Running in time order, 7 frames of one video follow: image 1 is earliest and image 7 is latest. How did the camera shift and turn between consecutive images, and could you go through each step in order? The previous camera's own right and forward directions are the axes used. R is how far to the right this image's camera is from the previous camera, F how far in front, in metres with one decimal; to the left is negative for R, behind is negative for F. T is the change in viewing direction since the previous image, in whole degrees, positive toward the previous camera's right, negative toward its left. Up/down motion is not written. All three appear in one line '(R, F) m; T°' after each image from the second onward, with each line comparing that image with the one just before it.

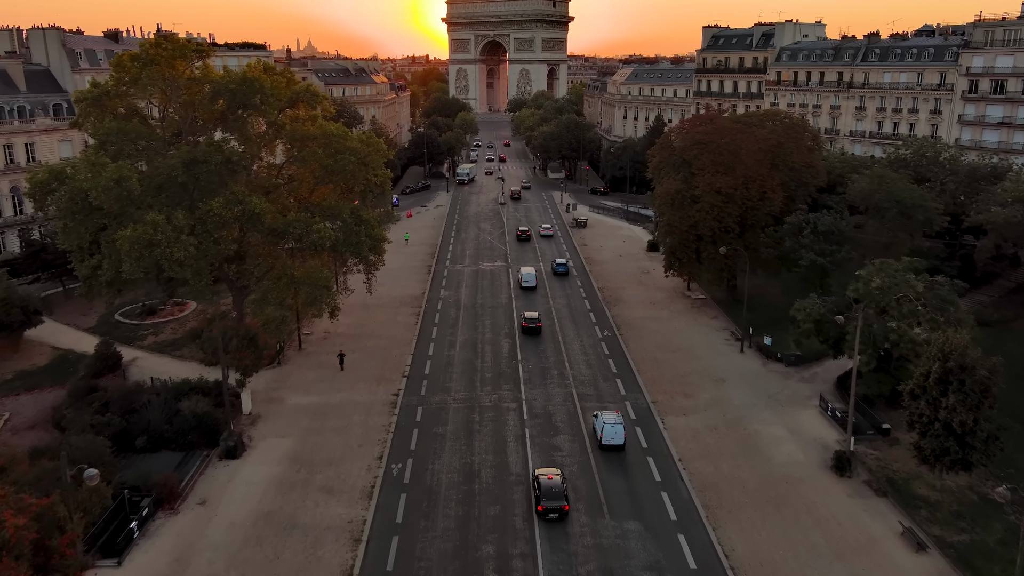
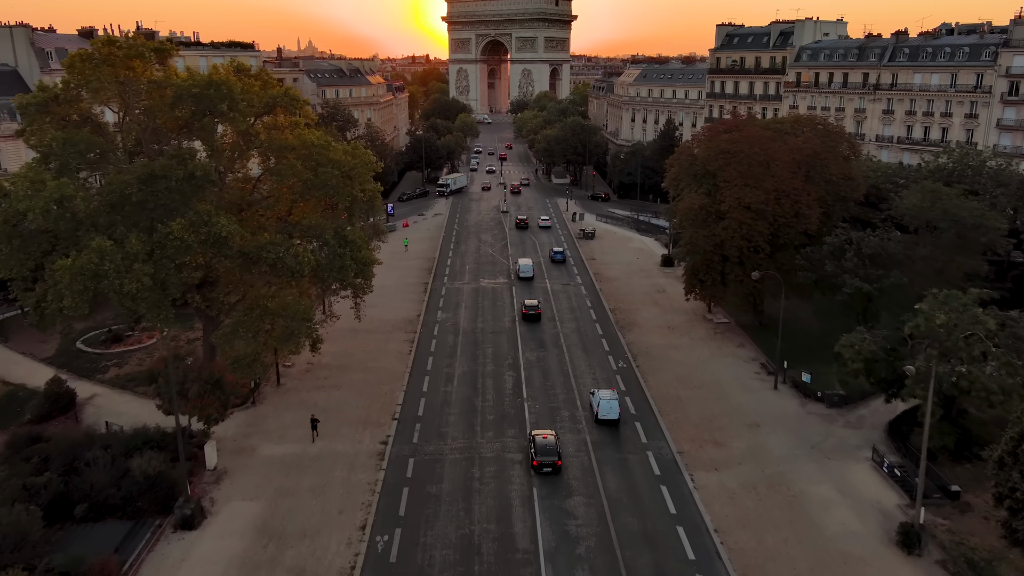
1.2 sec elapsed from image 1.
(-0.1, +5.2) m; 0°
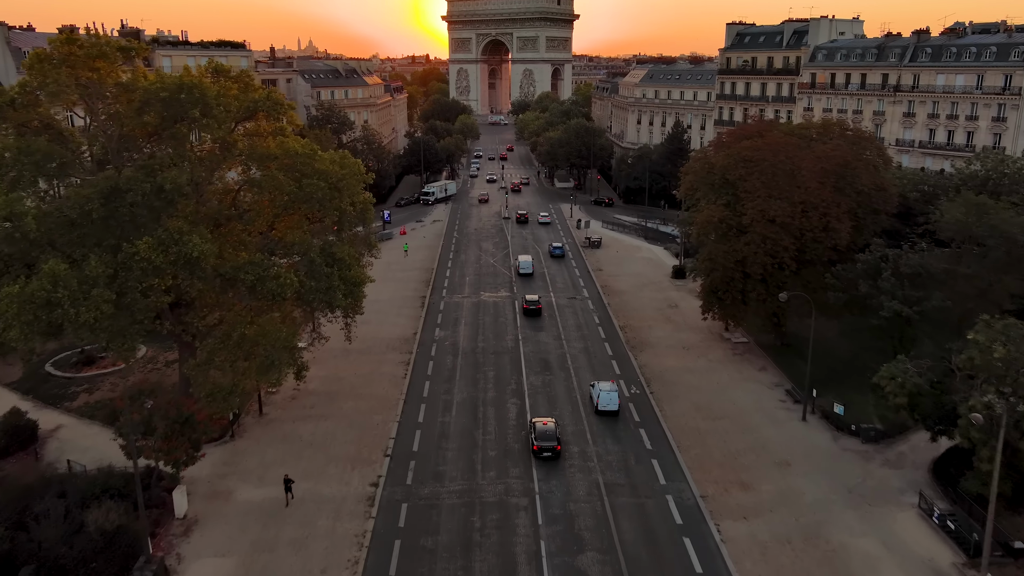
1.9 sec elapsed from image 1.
(-0.1, +3.5) m; 0°
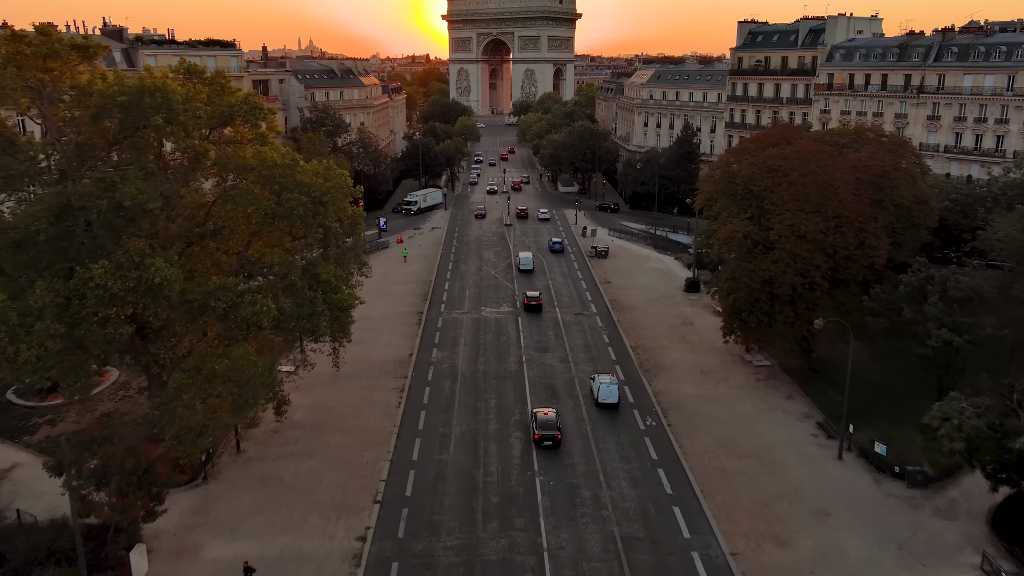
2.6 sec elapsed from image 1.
(-0.1, +3.7) m; 0°
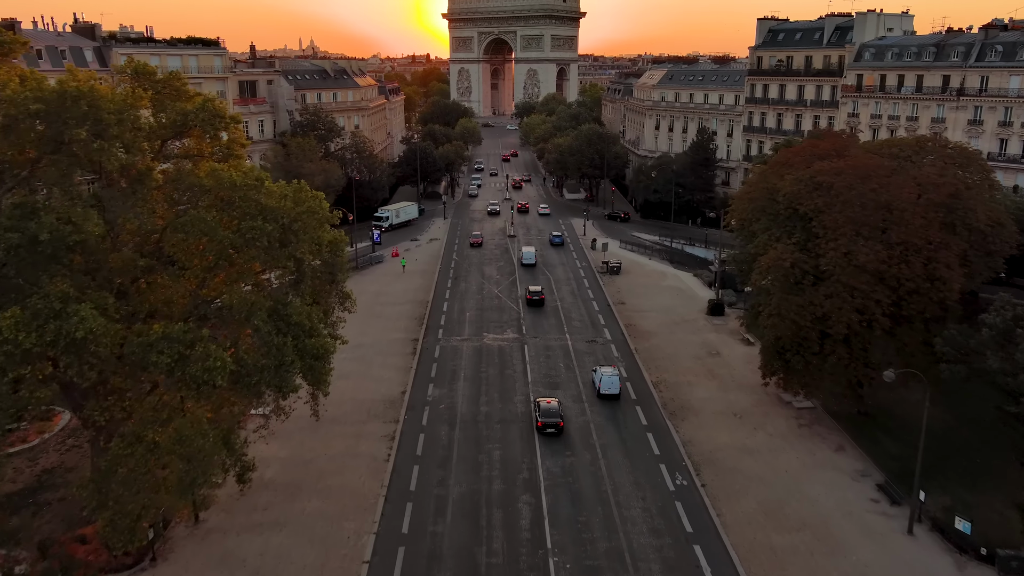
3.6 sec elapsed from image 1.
(-0.2, +5.4) m; 0°
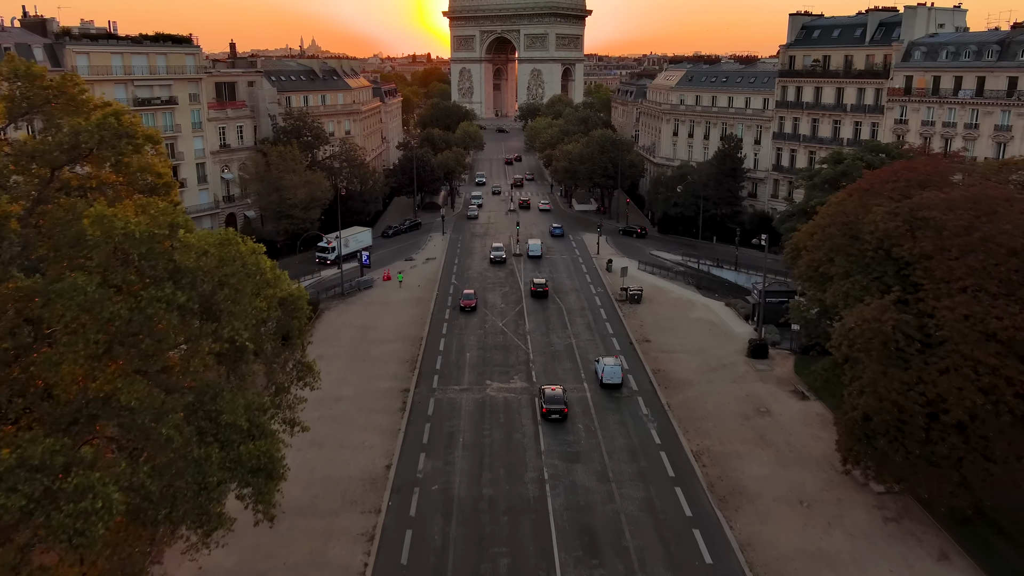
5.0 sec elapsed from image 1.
(-0.2, +7.7) m; 0°
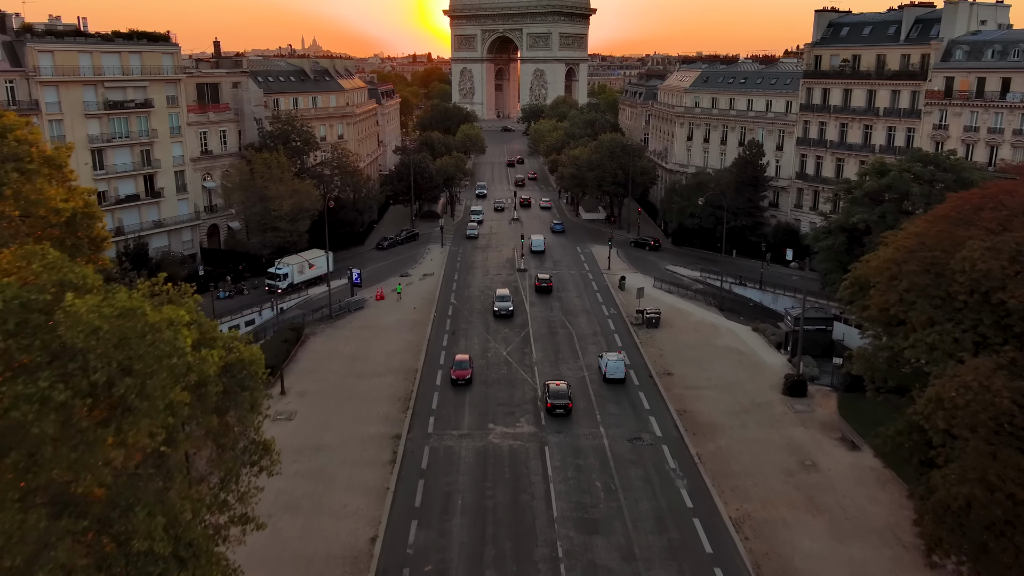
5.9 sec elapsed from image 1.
(-0.2, +5.2) m; 0°
